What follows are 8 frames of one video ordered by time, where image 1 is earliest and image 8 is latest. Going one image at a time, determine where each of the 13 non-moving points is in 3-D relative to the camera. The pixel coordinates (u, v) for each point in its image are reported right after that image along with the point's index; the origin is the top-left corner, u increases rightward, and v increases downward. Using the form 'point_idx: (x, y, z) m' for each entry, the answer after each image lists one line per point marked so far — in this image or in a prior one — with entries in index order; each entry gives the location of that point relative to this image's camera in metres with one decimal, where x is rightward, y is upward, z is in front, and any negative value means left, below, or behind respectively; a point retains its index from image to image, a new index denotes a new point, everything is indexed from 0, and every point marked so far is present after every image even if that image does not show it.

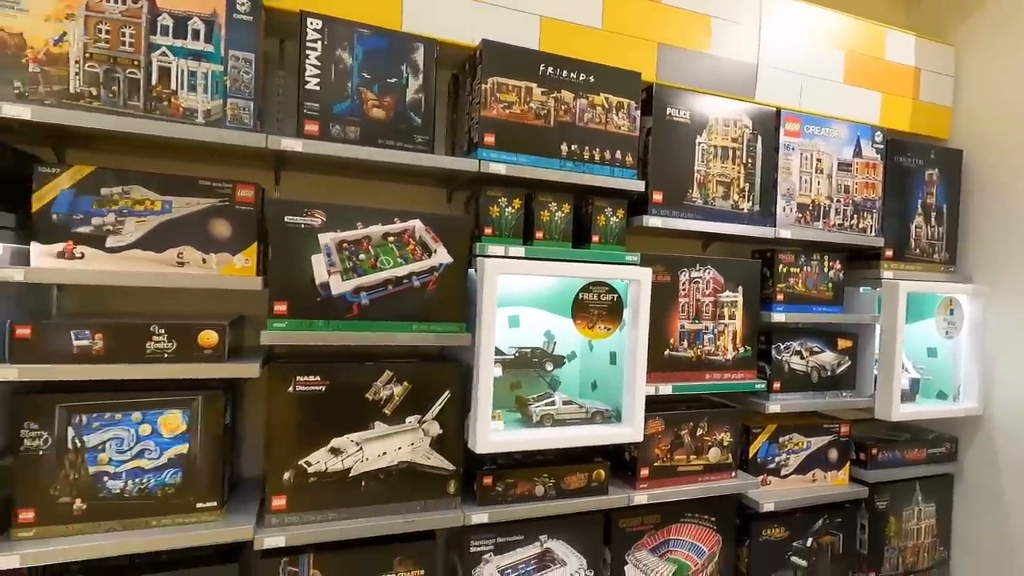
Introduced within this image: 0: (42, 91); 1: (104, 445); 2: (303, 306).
0: (-1.2, +0.5, +1.3) m
1: (-1.1, -0.4, +1.5) m
2: (-0.6, -0.1, +1.6) m
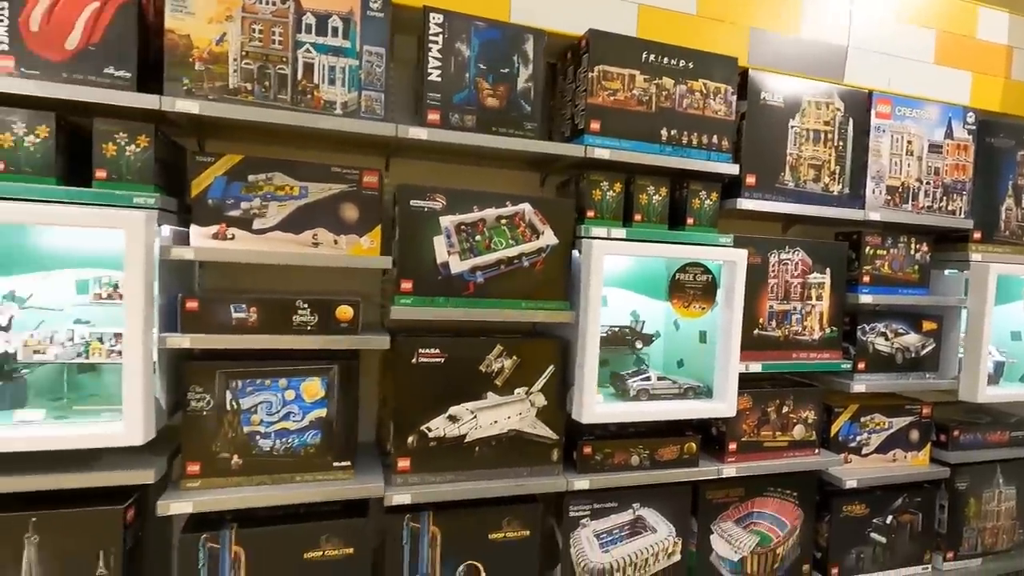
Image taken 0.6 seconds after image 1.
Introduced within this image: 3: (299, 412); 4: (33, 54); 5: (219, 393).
0: (-0.8, +0.6, +1.5) m
1: (-0.8, -0.4, +1.6) m
2: (-0.3, 0.0, +1.7) m
3: (-0.6, -0.4, +1.6) m
4: (-1.2, +0.6, +1.4) m
5: (-0.9, -0.3, +1.6) m
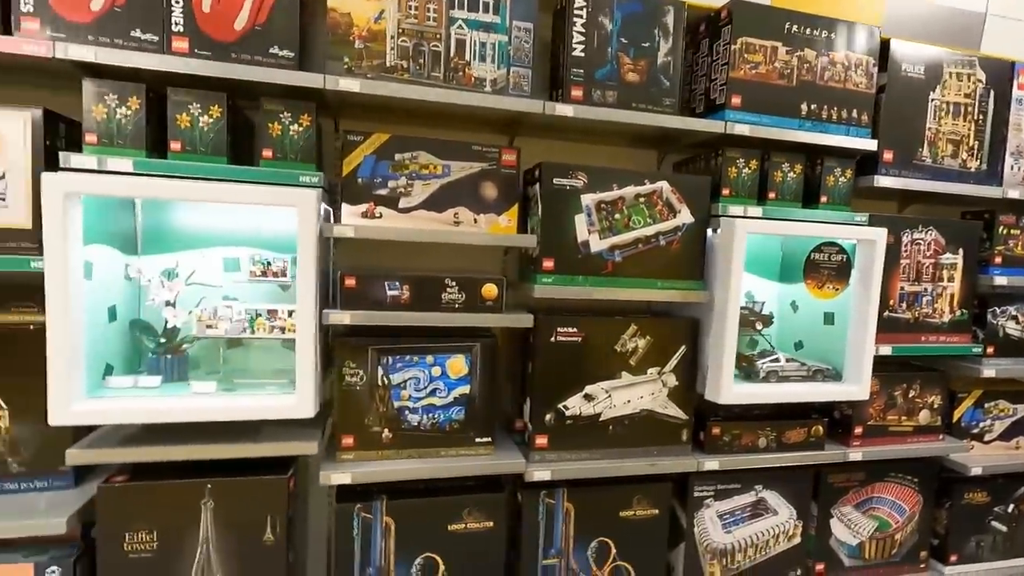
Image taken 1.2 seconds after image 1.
0: (-0.4, +0.6, +1.5) m
1: (-0.3, -0.3, +1.6) m
2: (+0.2, +0.1, +1.7) m
3: (-0.2, -0.3, +1.7) m
4: (-0.8, +0.7, +1.4) m
5: (-0.4, -0.2, +1.6) m
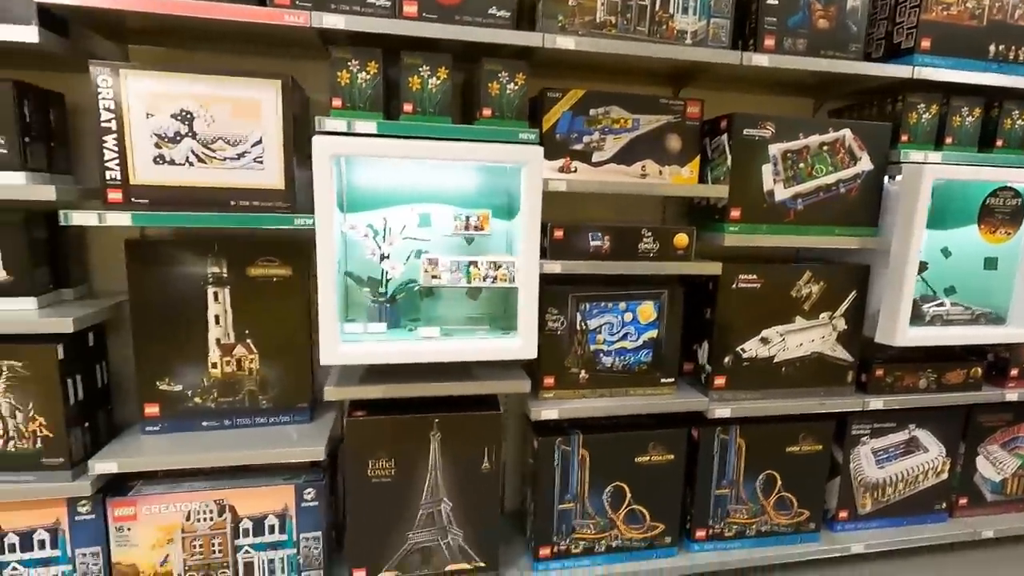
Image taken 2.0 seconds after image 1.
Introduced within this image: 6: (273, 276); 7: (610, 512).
0: (+0.2, +0.8, +1.5) m
1: (+0.3, -0.1, +1.8) m
2: (+0.8, +0.2, +1.8) m
3: (+0.4, -0.1, +1.8) m
4: (-0.2, +0.8, +1.5) m
5: (+0.2, -0.1, +1.7) m
6: (-0.7, 0.0, +1.7) m
7: (+0.3, -0.8, +1.9) m
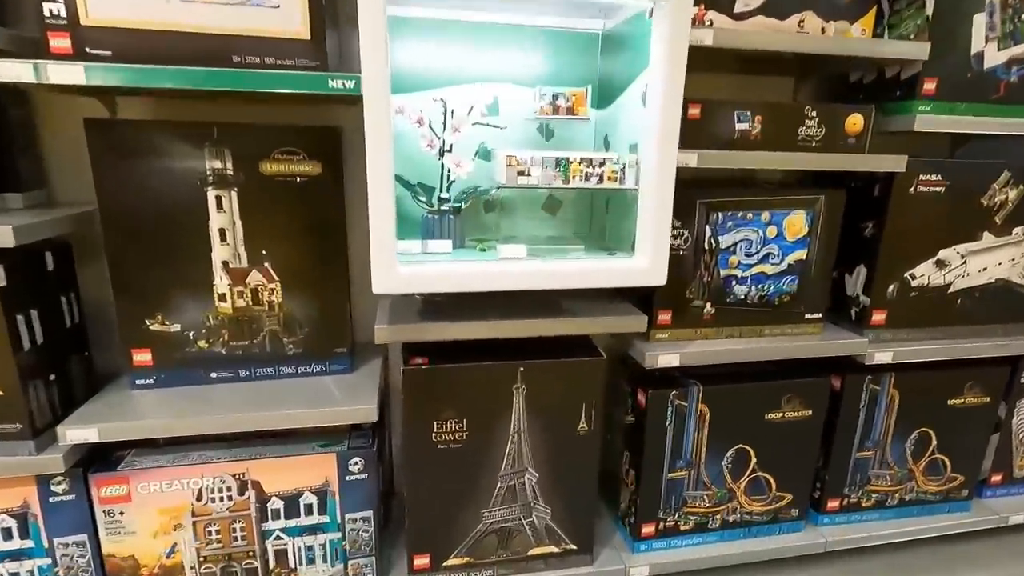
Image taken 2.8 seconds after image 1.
0: (+0.4, +1.0, +1.0) m
1: (+0.5, +0.1, +1.3) m
2: (+1.0, +0.5, +1.3) m
3: (+0.7, +0.1, +1.3) m
4: (0.0, +1.0, +1.0) m
5: (+0.4, +0.1, +1.3) m
6: (-0.5, +0.2, +1.2) m
7: (+0.6, -0.5, +1.5) m
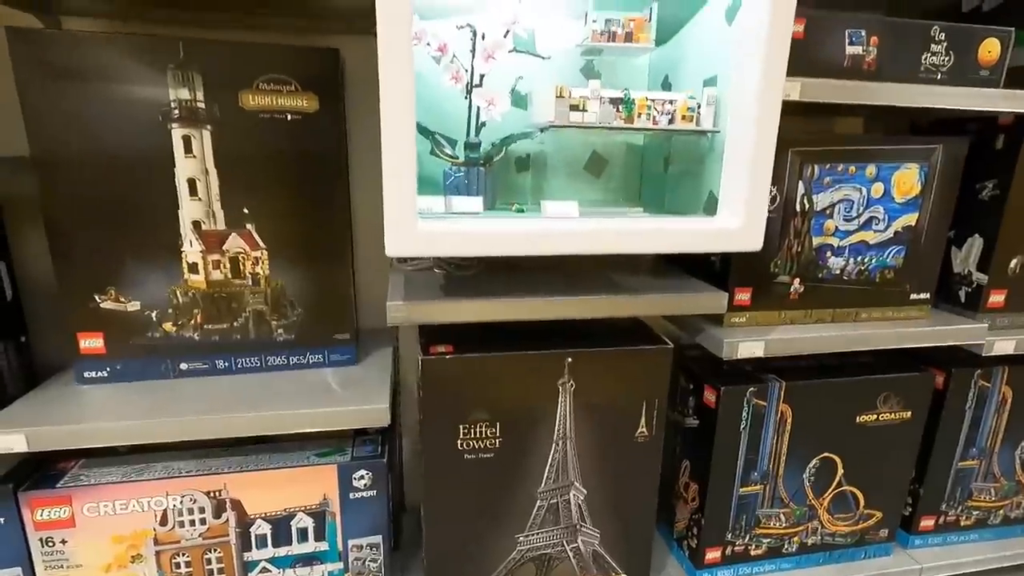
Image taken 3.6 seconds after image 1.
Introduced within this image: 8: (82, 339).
0: (+0.5, +1.0, +0.8) m
1: (+0.6, +0.2, +1.1) m
2: (+1.1, +0.5, +1.0) m
3: (+0.7, +0.1, +1.1) m
4: (+0.1, +1.1, +0.7) m
5: (+0.5, +0.2, +1.0) m
6: (-0.4, +0.3, +0.9) m
7: (+0.7, -0.5, +1.2) m
8: (-0.8, -0.1, +1.0) m
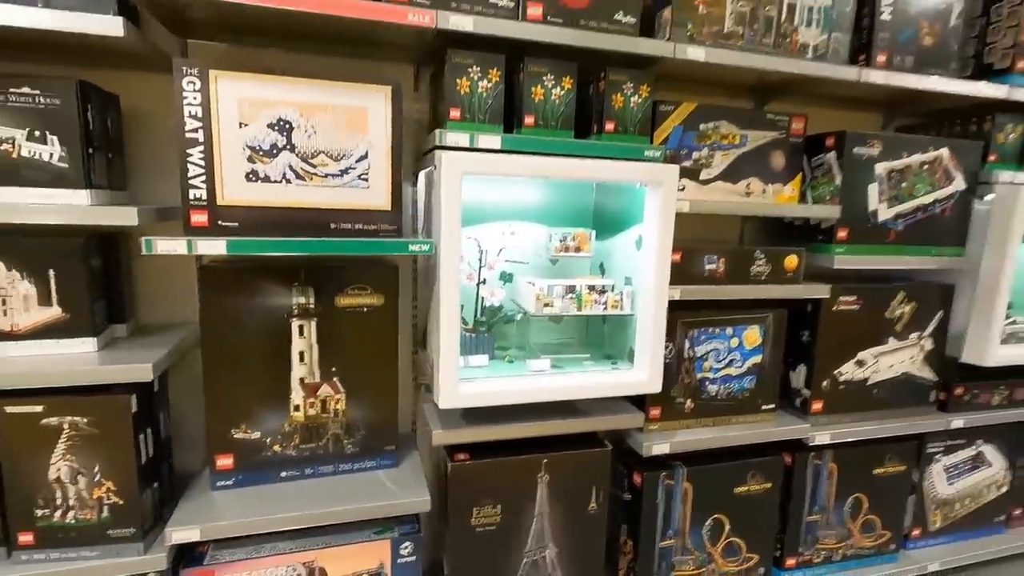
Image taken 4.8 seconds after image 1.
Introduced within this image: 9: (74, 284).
0: (+0.5, +0.7, +1.4) m
1: (+0.6, -0.2, +1.7) m
2: (+1.1, +0.2, +1.7) m
3: (+0.7, -0.2, +1.7) m
4: (+0.1, +0.7, +1.4) m
5: (+0.5, -0.2, +1.6) m
6: (-0.4, 0.0, +1.5) m
7: (+0.6, -0.8, +1.8) m
8: (-0.8, -0.4, +1.4) m
9: (-1.0, 0.0, +1.2) m
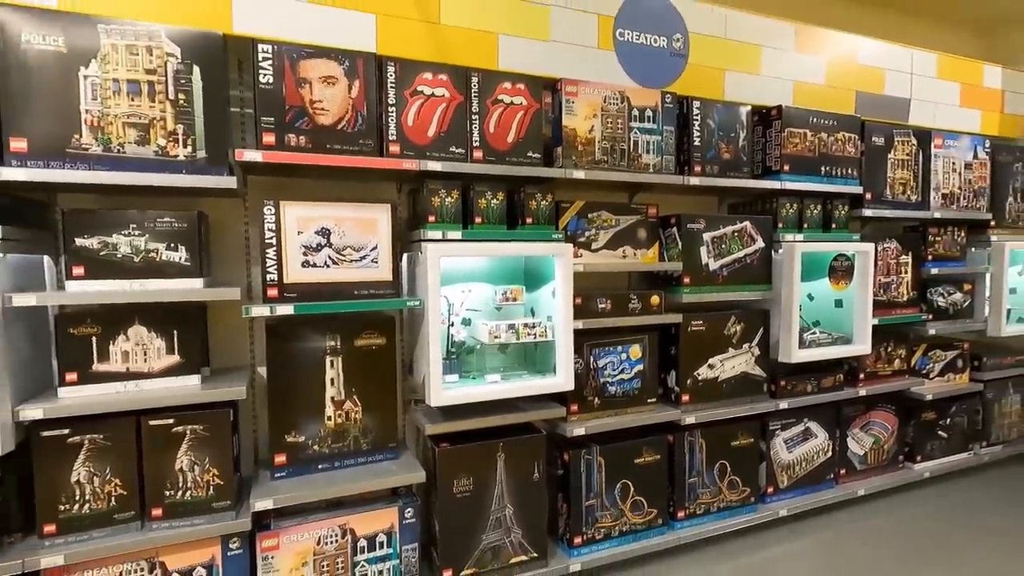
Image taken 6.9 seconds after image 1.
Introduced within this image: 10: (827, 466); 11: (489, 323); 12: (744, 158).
0: (+0.3, +0.5, +2.3) m
1: (+0.4, -0.4, +2.5) m
2: (+0.9, 0.0, +2.6) m
3: (+0.5, -0.4, +2.5) m
4: (-0.1, +0.6, +2.2) m
5: (+0.3, -0.3, +2.4) m
6: (-0.6, -0.2, +2.2) m
7: (+0.5, -1.0, +2.5) m
8: (-0.9, -0.6, +2.0) m
9: (-1.1, -0.2, +1.9) m
10: (+1.8, -1.0, +3.1) m
11: (-0.1, -0.1, +2.3) m
12: (+1.1, +0.6, +2.7) m
